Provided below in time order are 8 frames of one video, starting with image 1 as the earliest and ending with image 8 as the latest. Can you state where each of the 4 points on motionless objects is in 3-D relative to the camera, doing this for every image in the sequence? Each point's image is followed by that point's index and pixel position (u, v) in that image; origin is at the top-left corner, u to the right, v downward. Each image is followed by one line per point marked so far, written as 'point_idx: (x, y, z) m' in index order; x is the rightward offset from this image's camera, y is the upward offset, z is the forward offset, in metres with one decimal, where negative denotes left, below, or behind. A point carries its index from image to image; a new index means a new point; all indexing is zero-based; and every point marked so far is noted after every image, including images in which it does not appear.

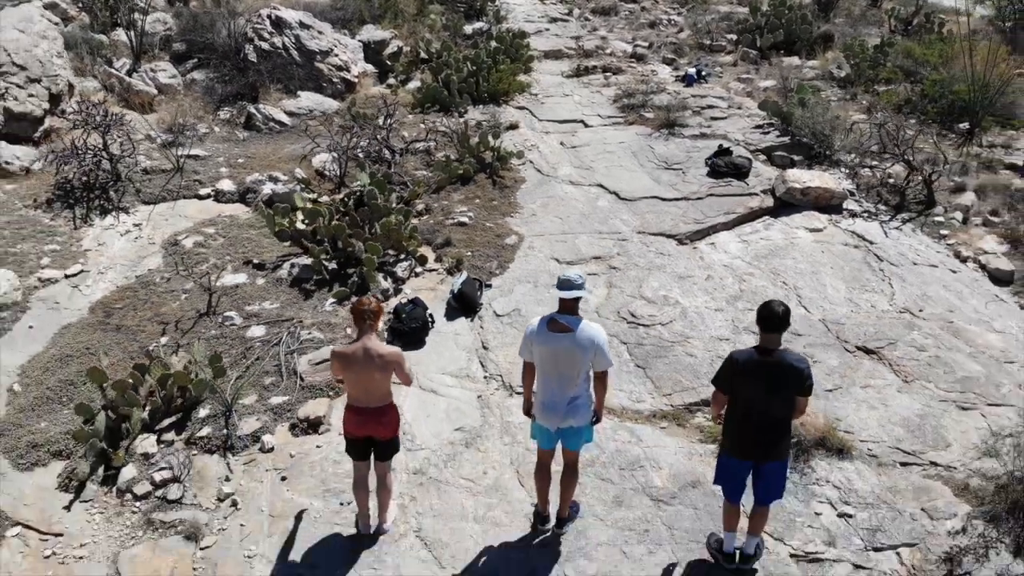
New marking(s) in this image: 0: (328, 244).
0: (-1.1, +0.3, +4.8) m
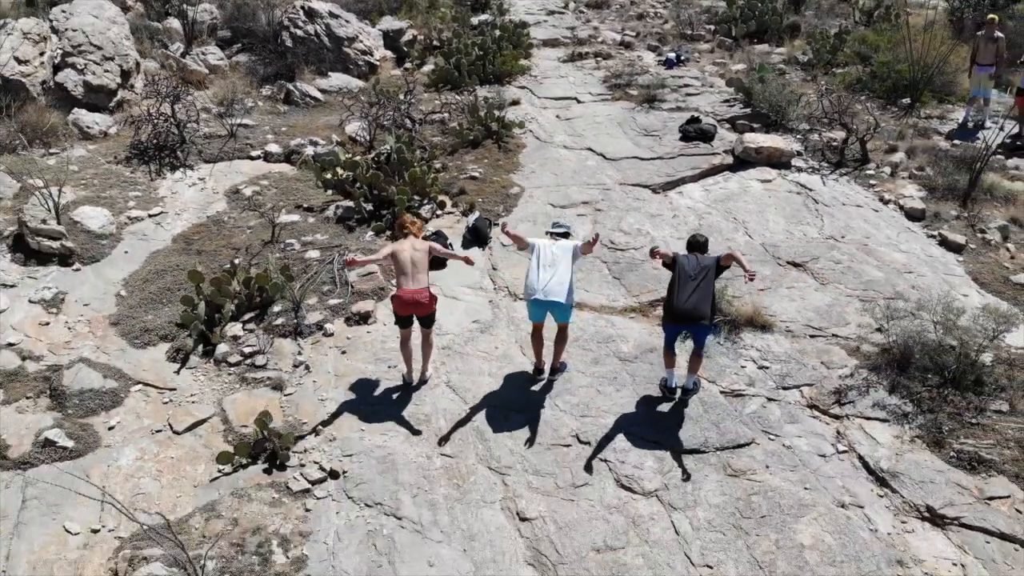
0: (-1.0, +0.8, +5.8) m
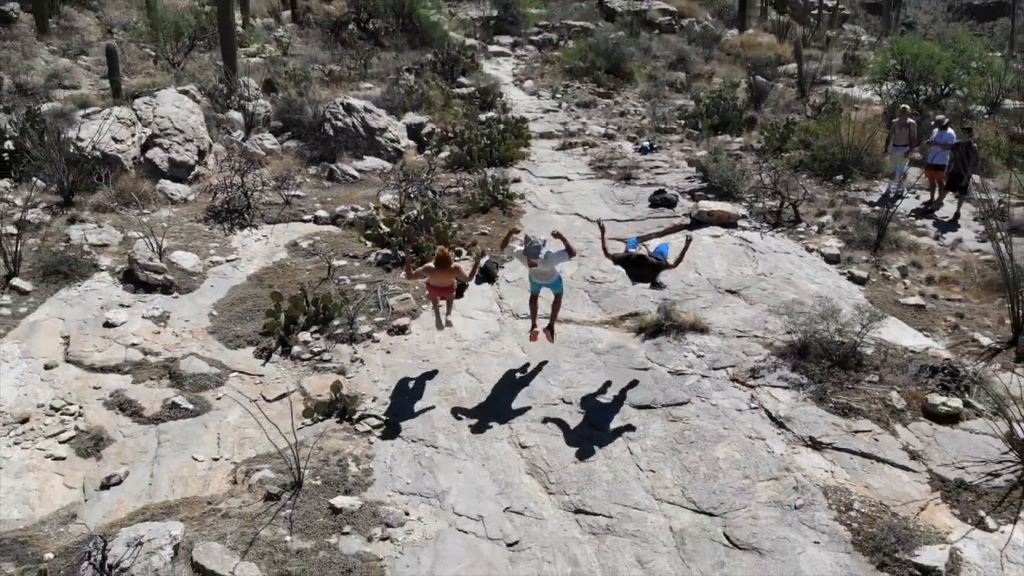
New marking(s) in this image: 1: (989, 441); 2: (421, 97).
0: (-1.0, +0.4, +7.3) m
1: (+2.6, -0.8, +4.5) m
2: (-1.3, +2.9, +12.1) m
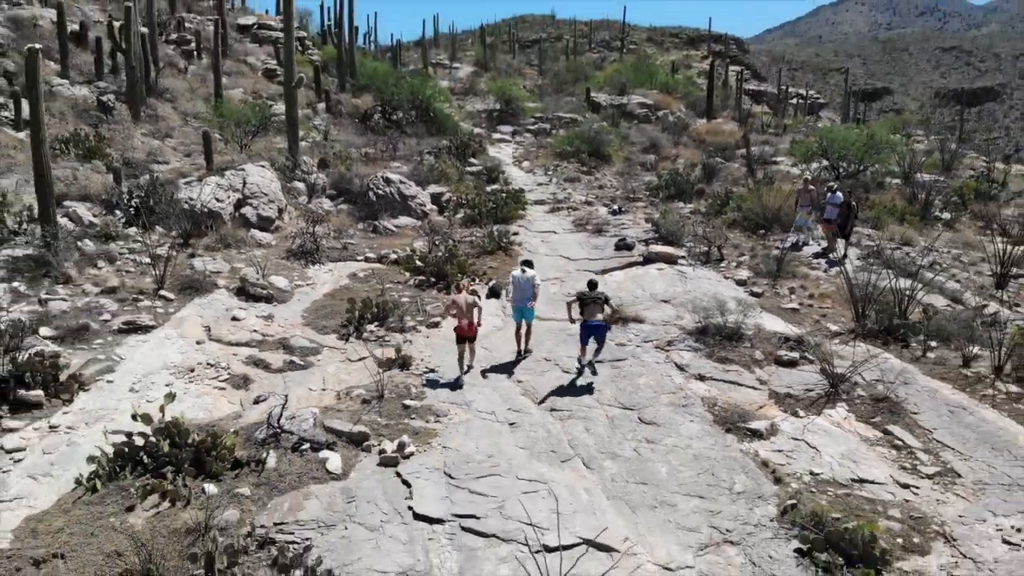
0: (-1.0, +0.2, +10.0) m
1: (+2.6, -0.8, +7.1) m
2: (-1.3, +2.1, +15.0) m
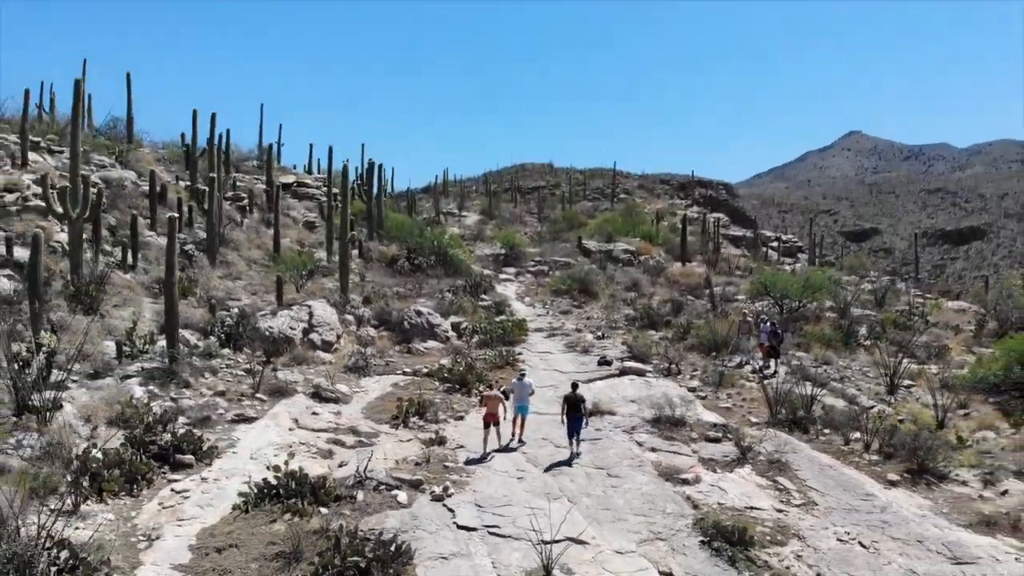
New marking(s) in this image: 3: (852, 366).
0: (-0.9, -1.5, +13.0) m
1: (+2.7, -2.0, +10.0) m
2: (-1.2, -0.5, +18.3) m
3: (+6.2, -1.3, +14.6) m
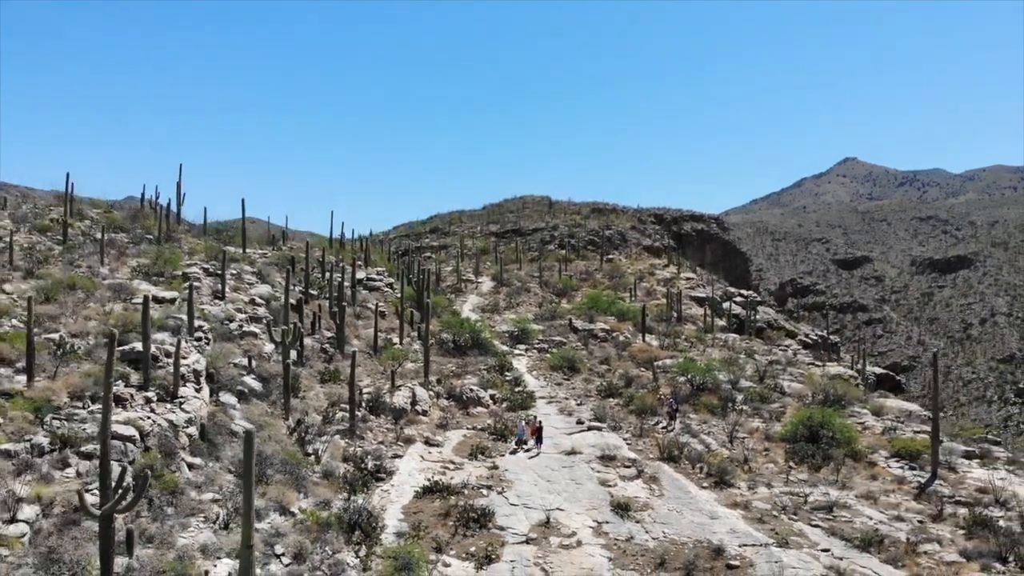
0: (-0.4, -4.4, +24.2) m
1: (+3.2, -4.9, +21.2) m
2: (-0.7, -3.6, +29.6) m
3: (+6.7, -4.3, +25.8) m
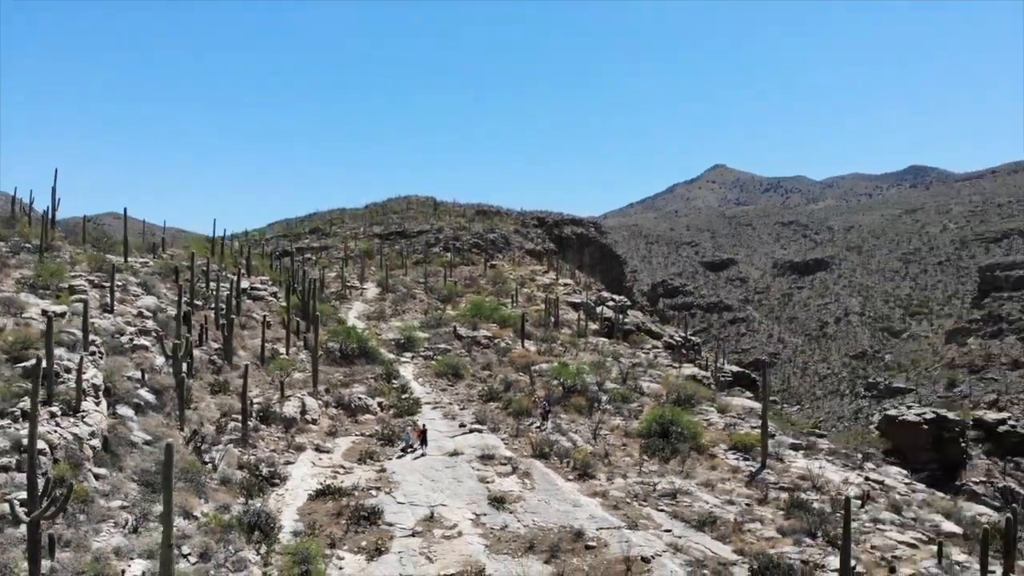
0: (-4.1, -5.0, +26.2) m
1: (-0.1, -5.4, +23.8) m
2: (-5.2, -4.1, +31.5) m
3: (+2.7, -4.8, +28.8) m
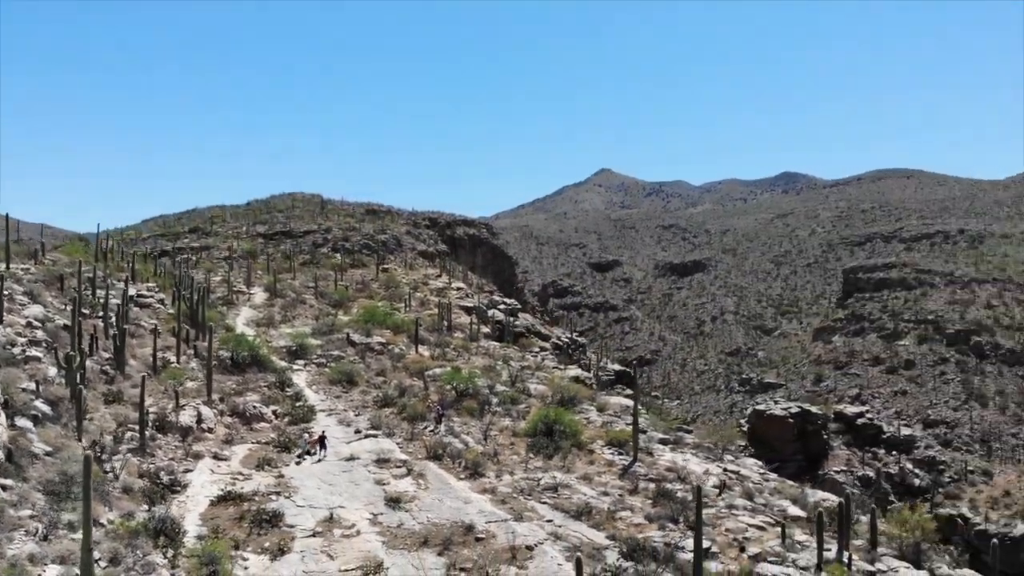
0: (-7.7, -5.4, +27.5) m
1: (-3.4, -5.8, +25.6) m
2: (-9.5, -4.5, +32.5) m
3: (-1.4, -5.3, +31.0) m
